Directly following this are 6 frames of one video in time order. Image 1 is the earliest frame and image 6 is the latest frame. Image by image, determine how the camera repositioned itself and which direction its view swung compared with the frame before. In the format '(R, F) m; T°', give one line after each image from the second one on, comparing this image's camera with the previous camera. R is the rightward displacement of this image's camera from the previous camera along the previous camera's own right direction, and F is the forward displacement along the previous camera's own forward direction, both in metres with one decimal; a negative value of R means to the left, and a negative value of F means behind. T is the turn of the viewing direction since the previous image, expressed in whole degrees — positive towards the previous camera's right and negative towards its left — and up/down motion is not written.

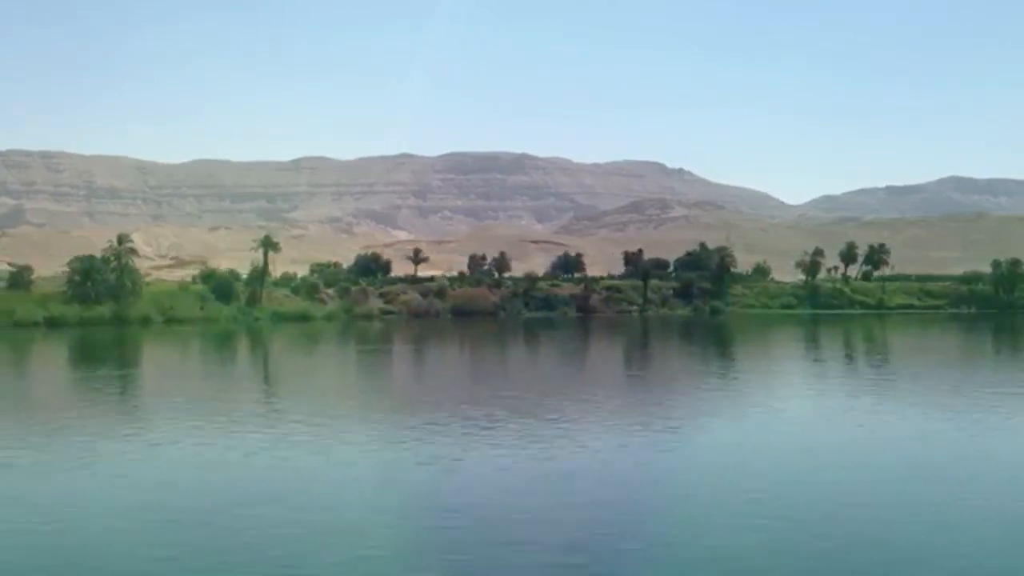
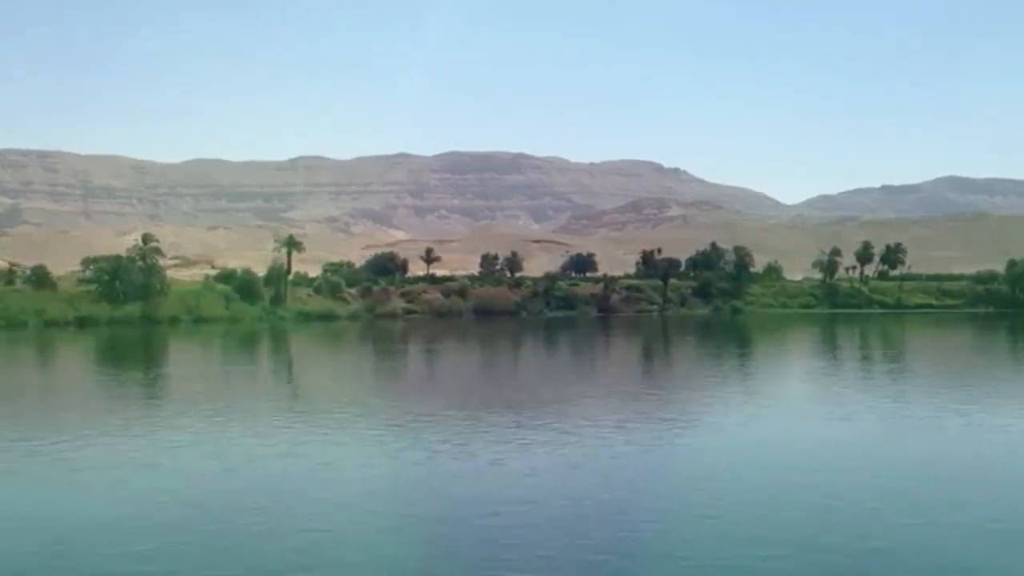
(-1.2, 0.0) m; 0°
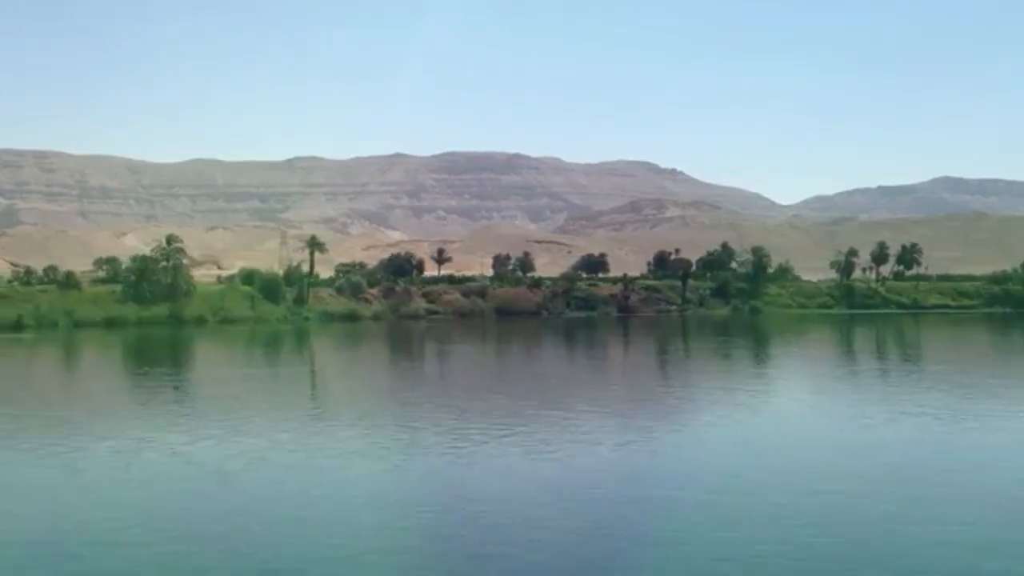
(-1.1, 0.0) m; 0°
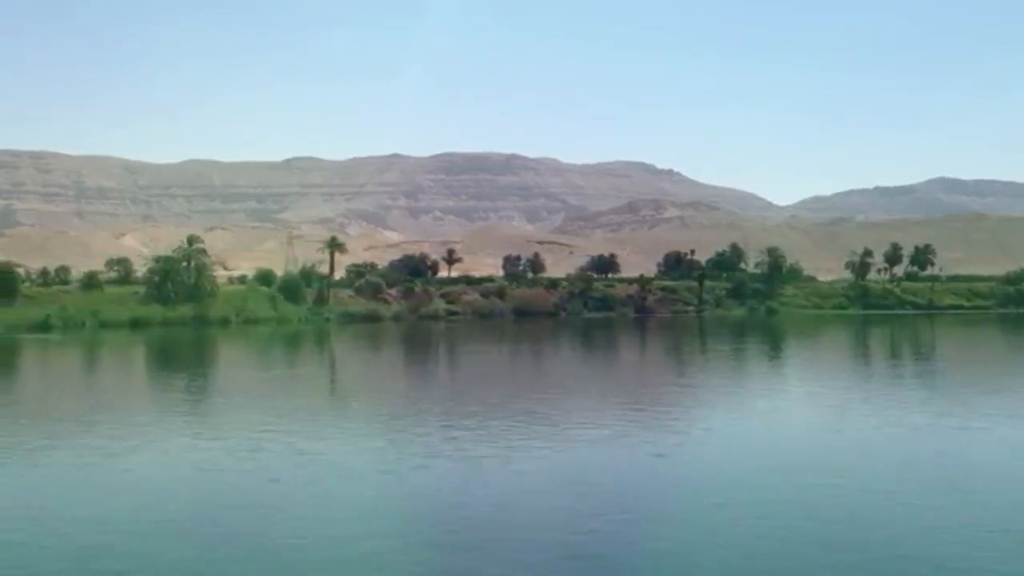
(-1.0, 0.0) m; 0°
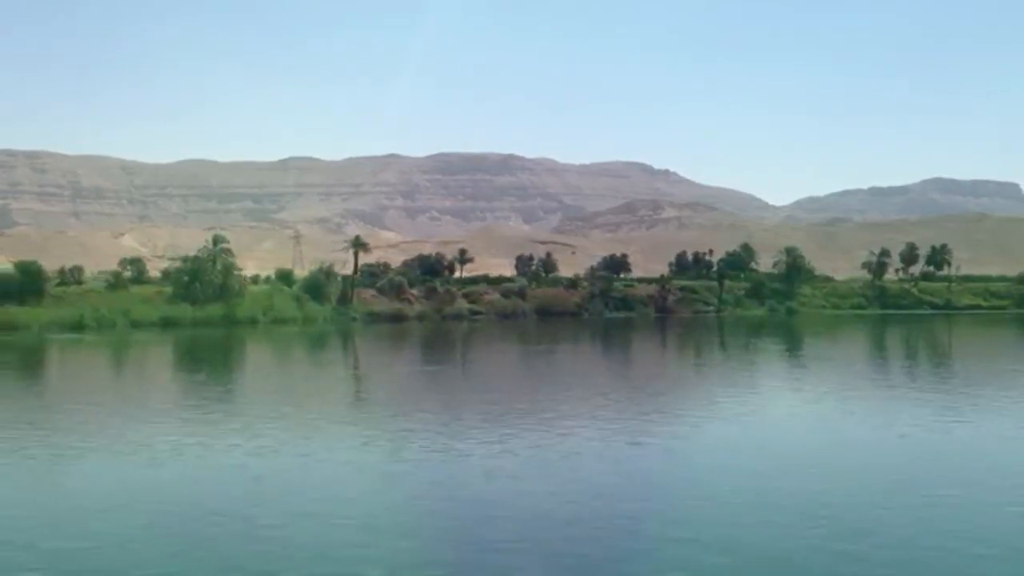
(-1.1, -0.1) m; 0°
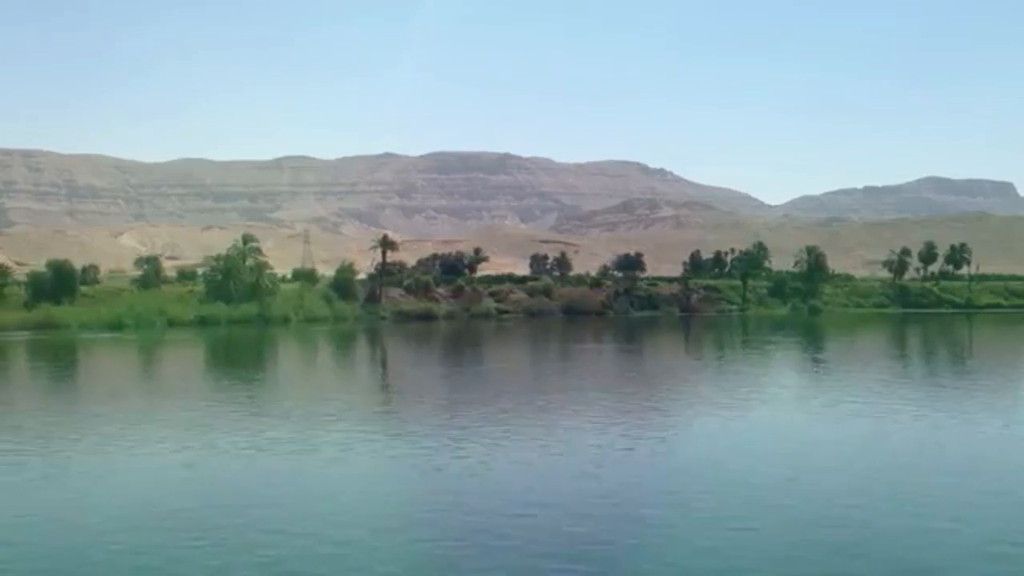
(-1.3, -0.1) m; 0°
